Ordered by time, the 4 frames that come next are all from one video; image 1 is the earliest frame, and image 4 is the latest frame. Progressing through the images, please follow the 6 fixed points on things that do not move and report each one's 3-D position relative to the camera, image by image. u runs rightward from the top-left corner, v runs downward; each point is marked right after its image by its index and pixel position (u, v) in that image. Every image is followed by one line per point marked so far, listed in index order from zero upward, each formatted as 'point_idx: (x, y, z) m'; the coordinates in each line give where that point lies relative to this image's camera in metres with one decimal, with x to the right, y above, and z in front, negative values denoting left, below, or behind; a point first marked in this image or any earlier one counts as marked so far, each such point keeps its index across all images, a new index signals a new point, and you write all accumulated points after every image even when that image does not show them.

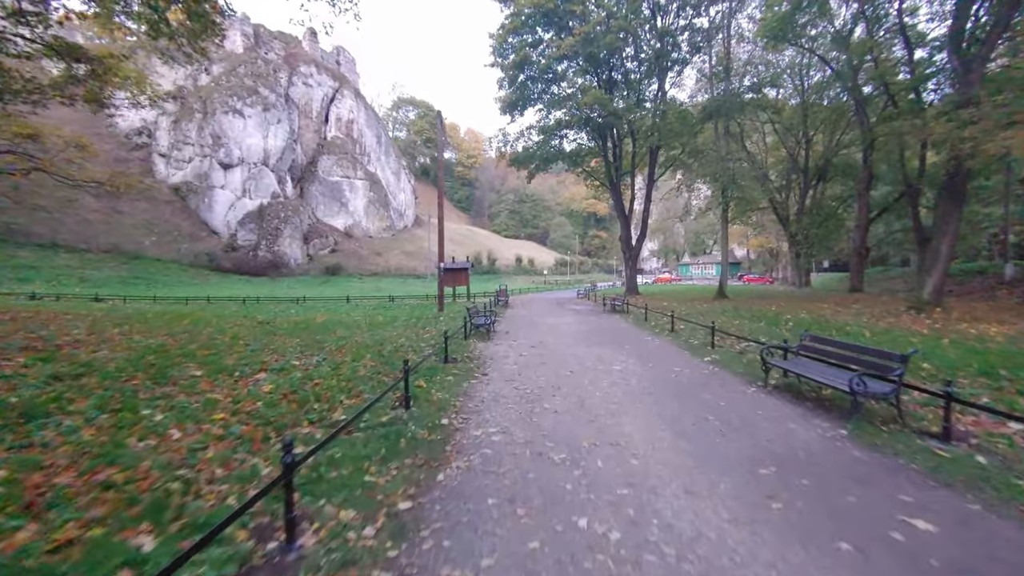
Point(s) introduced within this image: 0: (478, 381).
0: (-0.5, -1.4, +6.5) m
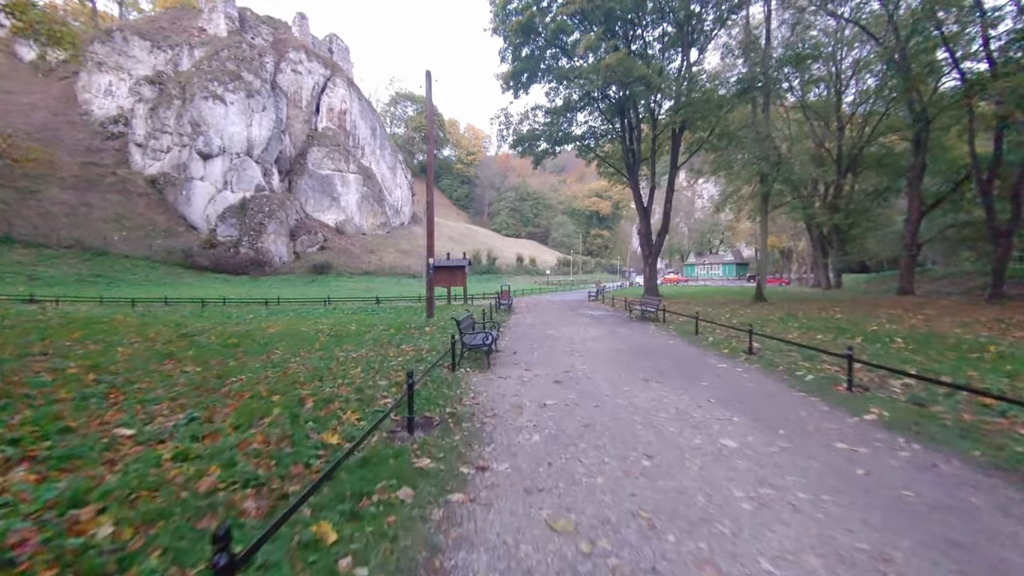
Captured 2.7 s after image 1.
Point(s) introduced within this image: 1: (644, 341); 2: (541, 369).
0: (-0.3, -1.4, +3.0) m
1: (+3.0, -1.2, +10.1) m
2: (+0.5, -1.3, +7.2) m
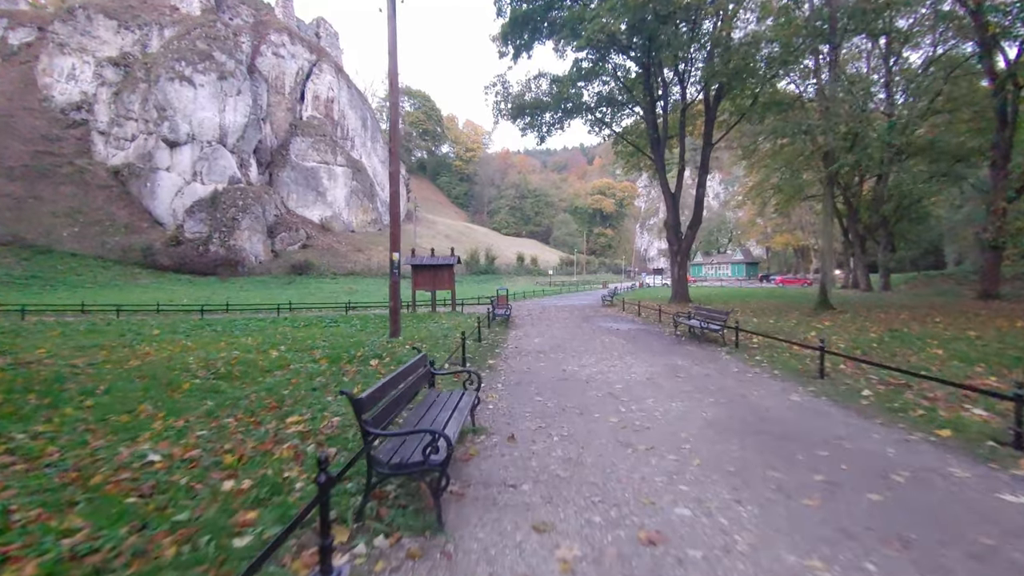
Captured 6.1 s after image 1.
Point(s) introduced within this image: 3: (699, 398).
0: (-0.4, -1.5, -1.4) m
1: (+2.9, -1.3, +5.6) m
2: (+0.4, -1.4, +2.8) m
3: (+2.3, -1.4, +5.6) m
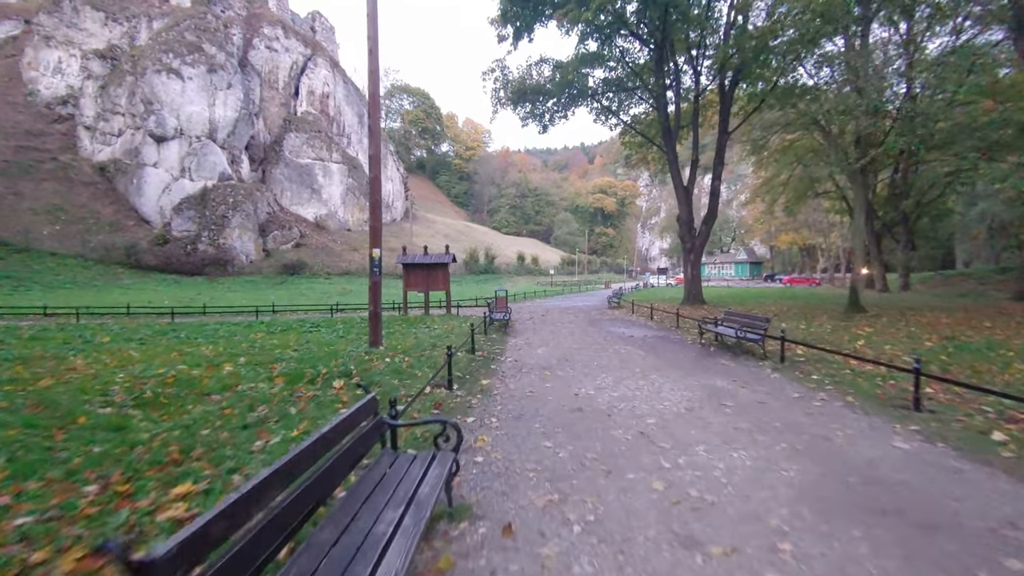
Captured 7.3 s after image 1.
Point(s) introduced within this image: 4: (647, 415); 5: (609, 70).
0: (-0.4, -1.6, -2.9) m
1: (+2.9, -1.4, +4.1) m
2: (+0.4, -1.5, +1.3) m
3: (+2.3, -1.4, +4.1) m
4: (+1.5, -1.4, +4.9) m
5: (+4.3, +9.5, +19.6) m
